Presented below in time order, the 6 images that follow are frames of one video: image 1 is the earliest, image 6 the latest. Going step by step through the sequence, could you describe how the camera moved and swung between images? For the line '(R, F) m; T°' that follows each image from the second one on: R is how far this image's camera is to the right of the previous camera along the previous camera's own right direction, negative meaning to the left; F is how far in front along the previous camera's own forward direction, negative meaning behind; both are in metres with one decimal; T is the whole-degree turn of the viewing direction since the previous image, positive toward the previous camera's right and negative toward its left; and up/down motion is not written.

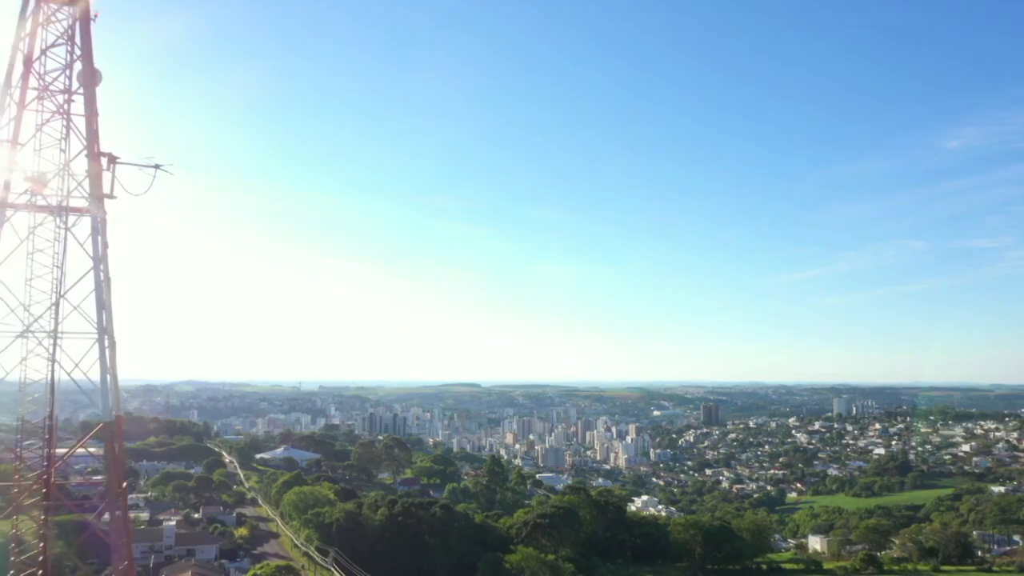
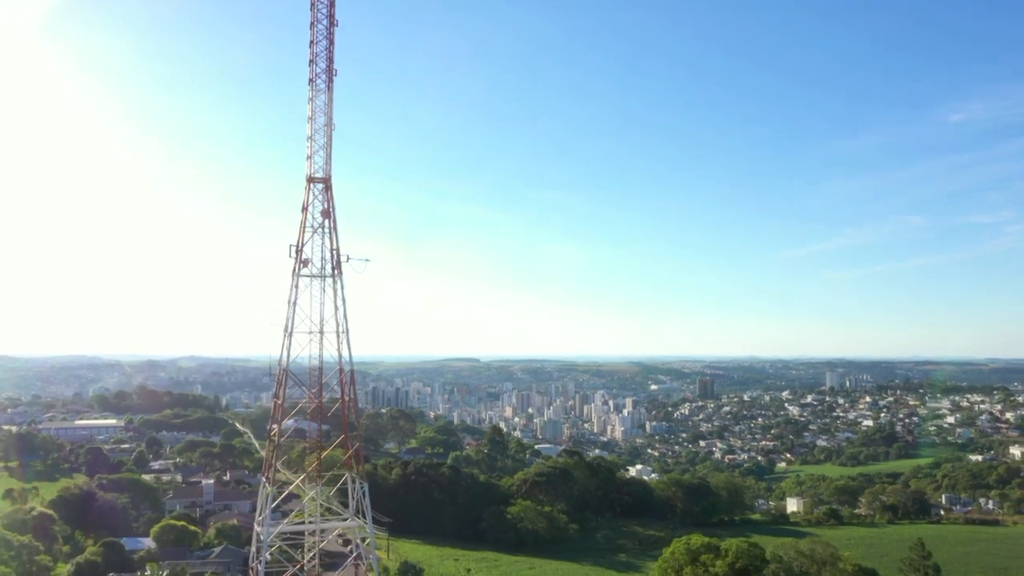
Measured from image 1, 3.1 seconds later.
(-0.1, -2.9) m; 0°
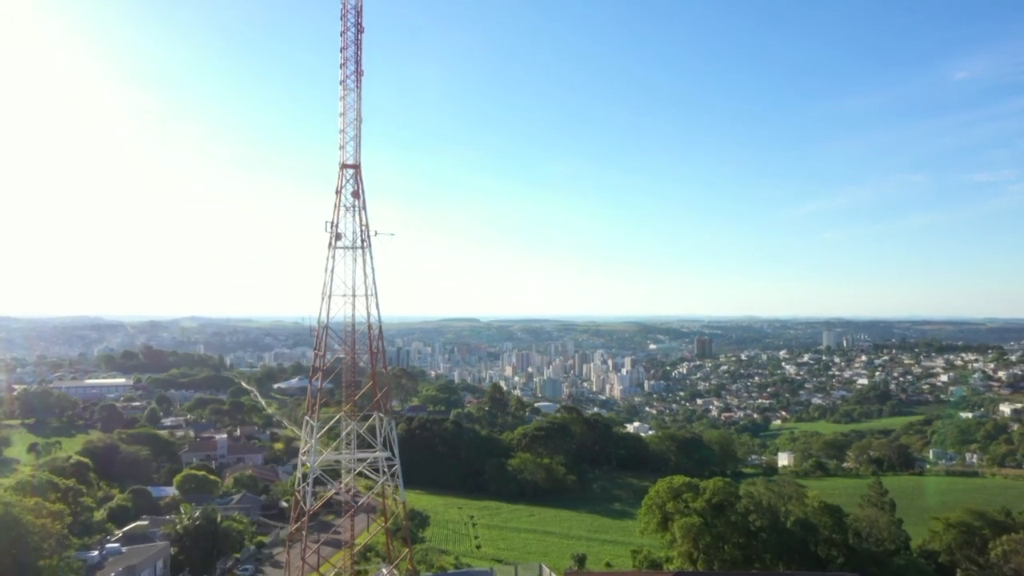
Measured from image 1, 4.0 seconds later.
(0.0, -1.0) m; 0°
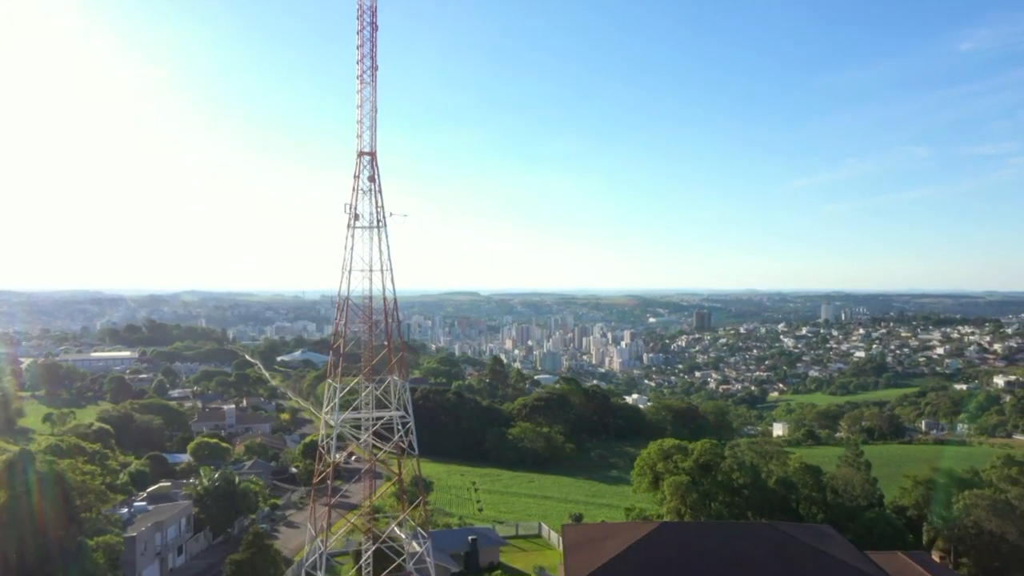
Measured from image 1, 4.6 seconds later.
(0.0, -0.7) m; 0°
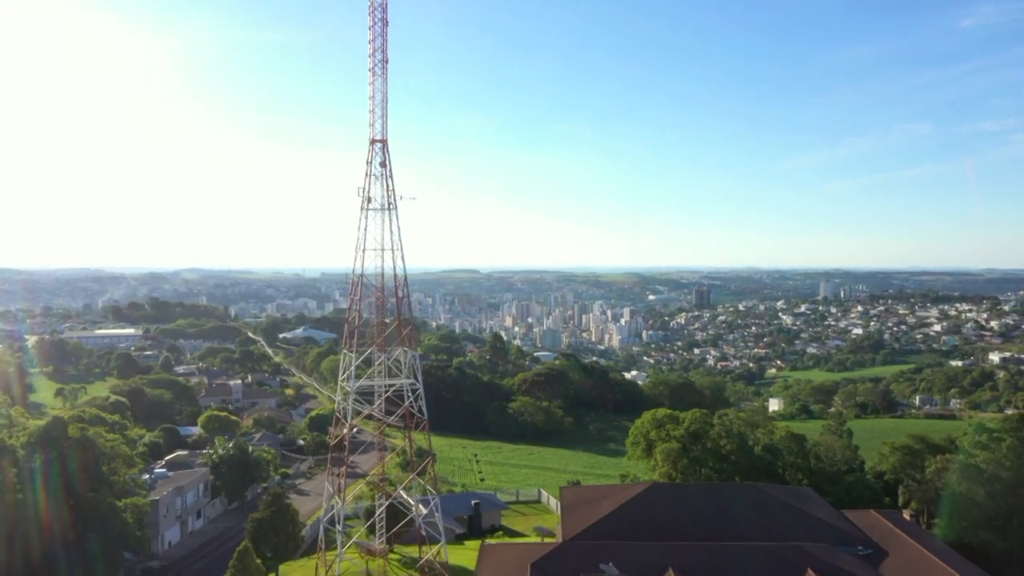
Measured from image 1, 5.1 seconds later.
(0.0, -0.6) m; 0°
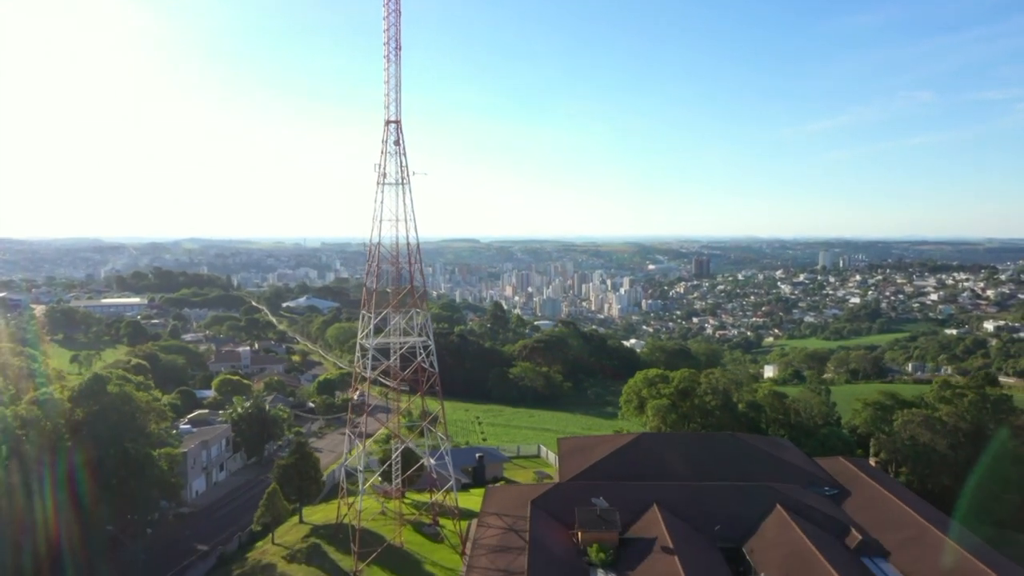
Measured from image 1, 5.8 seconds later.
(0.0, -0.8) m; 0°
